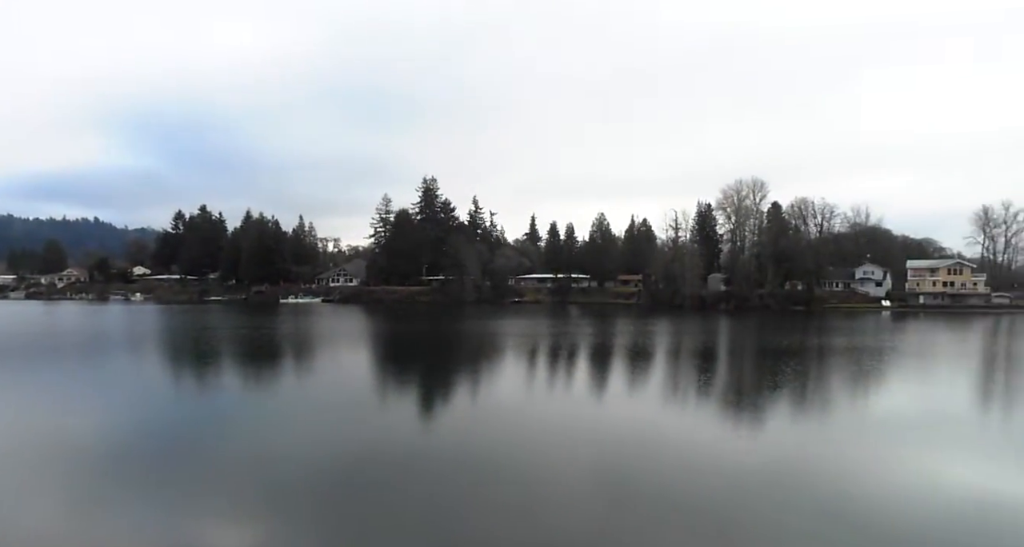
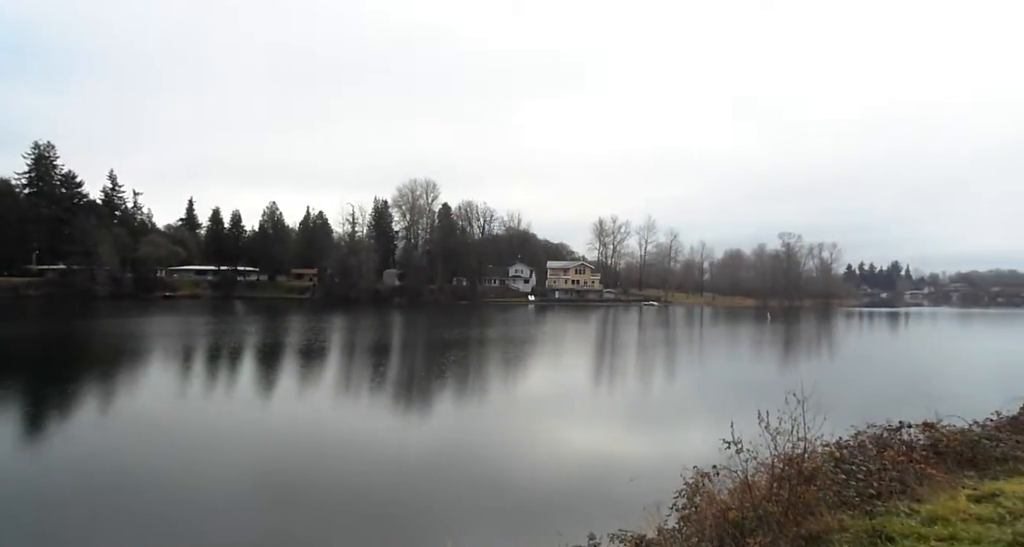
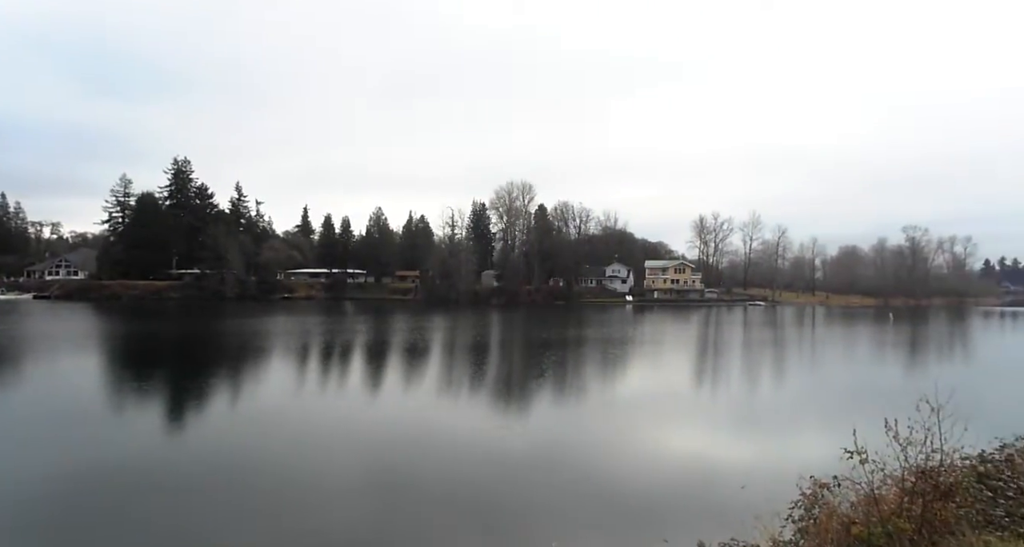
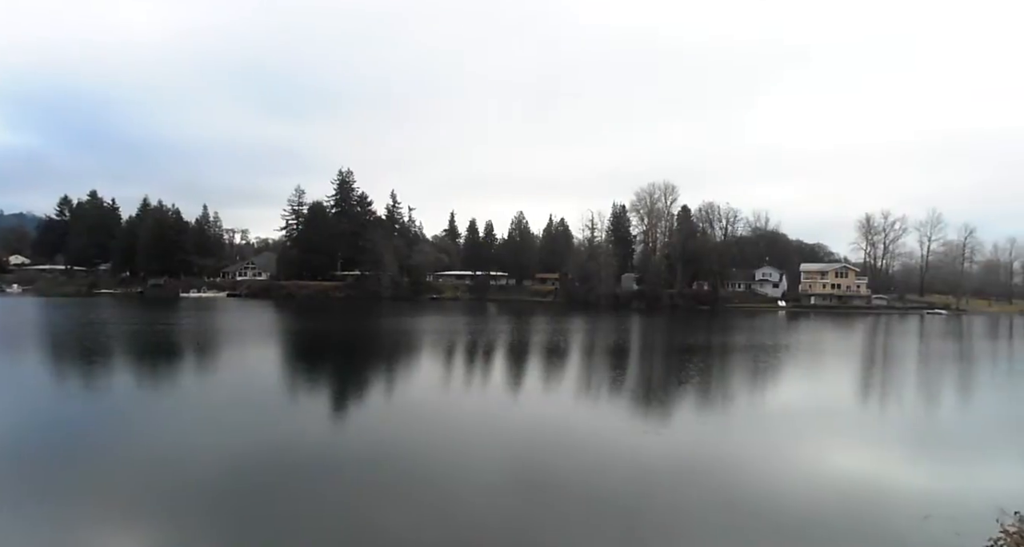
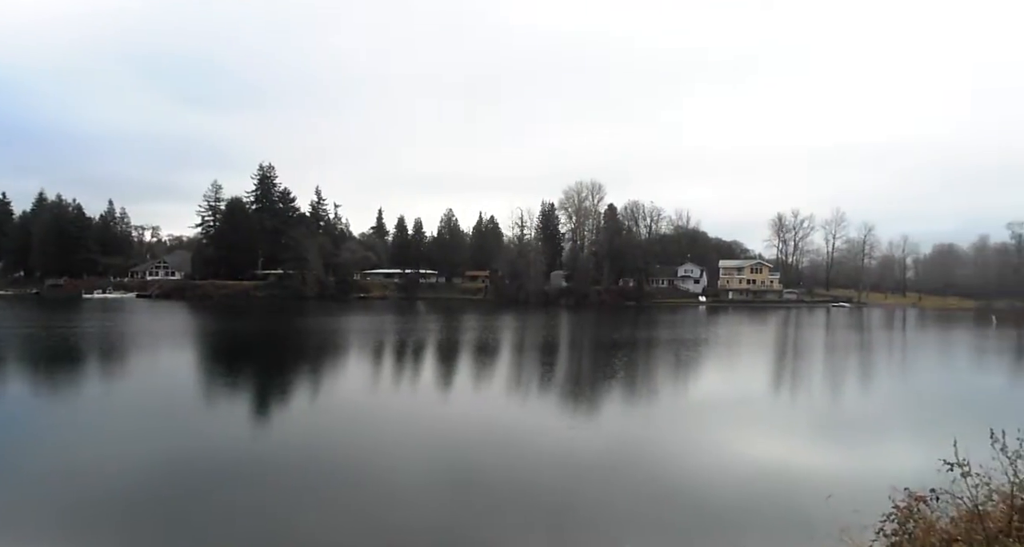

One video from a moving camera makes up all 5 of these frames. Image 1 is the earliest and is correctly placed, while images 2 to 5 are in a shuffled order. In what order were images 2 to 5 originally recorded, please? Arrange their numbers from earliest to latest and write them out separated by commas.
4, 5, 3, 2
